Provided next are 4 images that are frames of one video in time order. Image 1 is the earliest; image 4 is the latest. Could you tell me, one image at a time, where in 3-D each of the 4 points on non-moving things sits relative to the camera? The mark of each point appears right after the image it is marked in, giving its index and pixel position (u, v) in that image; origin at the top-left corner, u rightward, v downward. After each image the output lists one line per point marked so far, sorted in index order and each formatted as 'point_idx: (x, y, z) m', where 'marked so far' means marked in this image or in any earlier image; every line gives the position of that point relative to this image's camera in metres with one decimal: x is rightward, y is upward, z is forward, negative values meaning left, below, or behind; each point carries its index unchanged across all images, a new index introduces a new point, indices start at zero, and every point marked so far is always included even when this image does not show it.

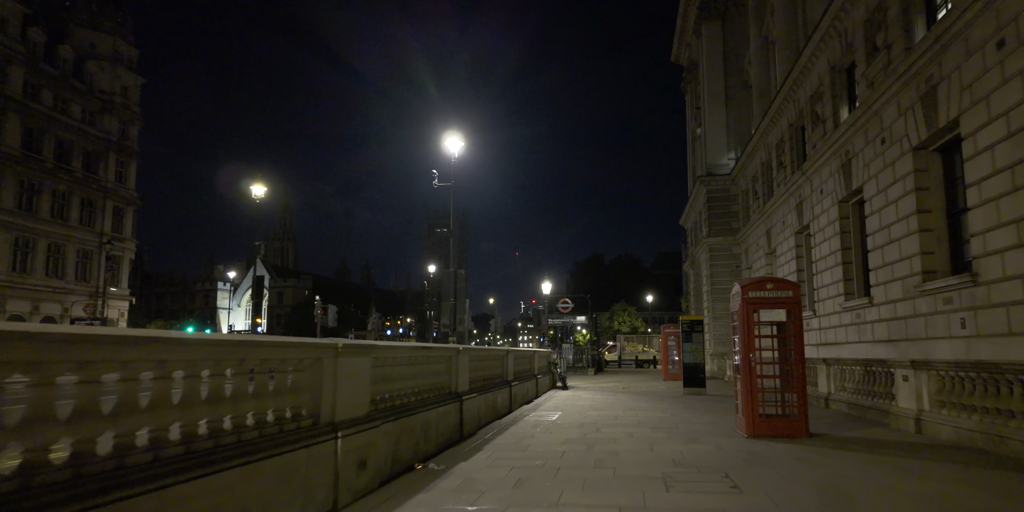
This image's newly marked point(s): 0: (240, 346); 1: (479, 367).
0: (-2.4, -0.8, +5.2) m
1: (-0.8, -2.5, +13.0) m
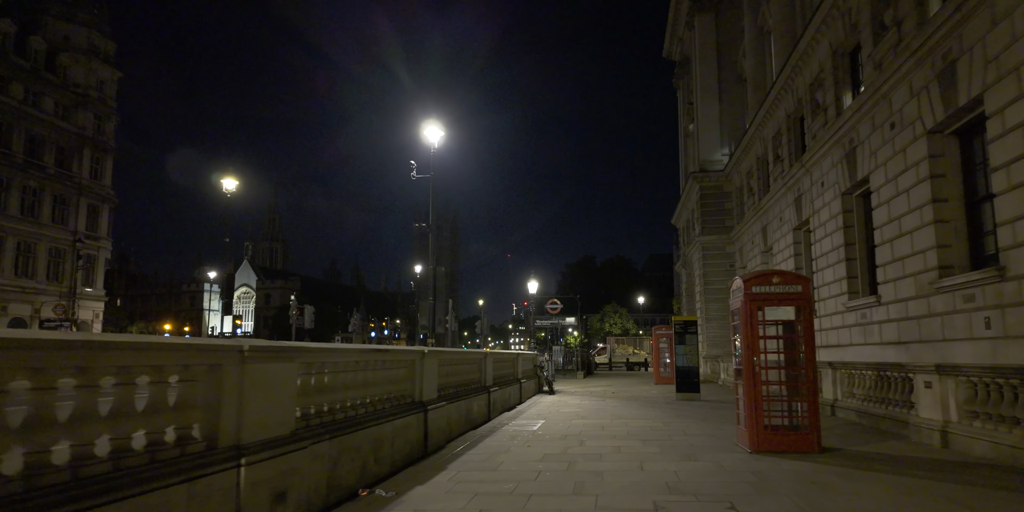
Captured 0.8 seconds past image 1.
0: (-2.7, -0.6, +3.8) m
1: (-1.2, -2.3, +11.7) m
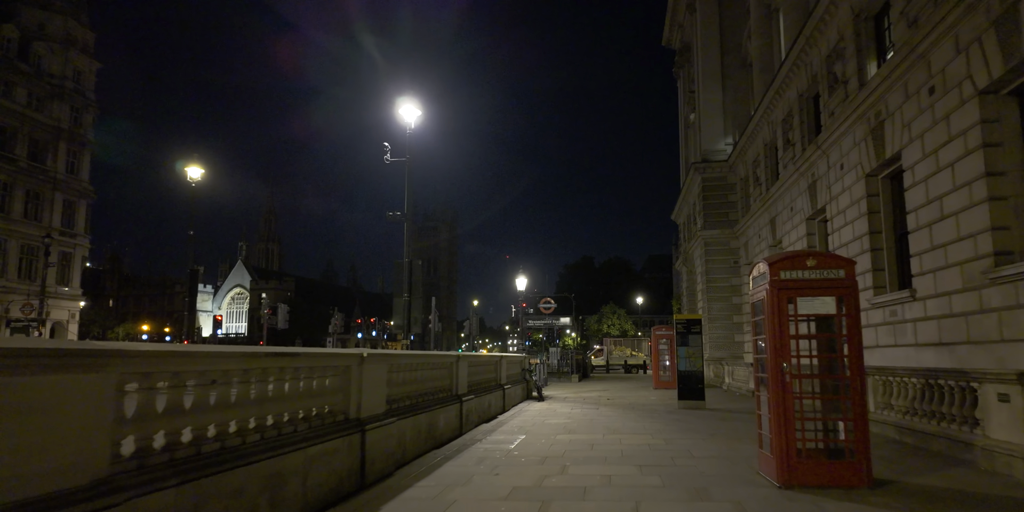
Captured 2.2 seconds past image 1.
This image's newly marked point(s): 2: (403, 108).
0: (-3.2, -0.3, +1.8) m
1: (-1.7, -2.0, +9.7) m
2: (-3.6, +4.8, +19.1) m
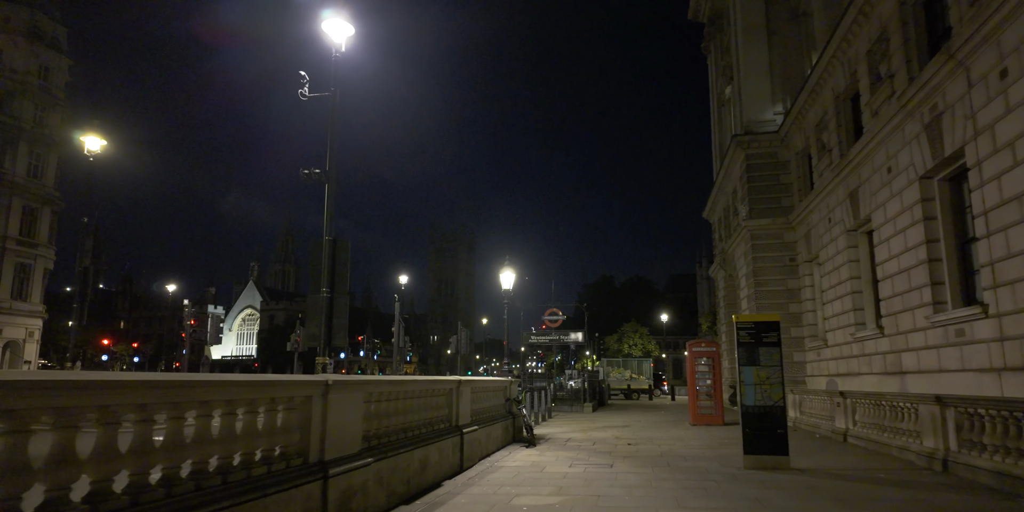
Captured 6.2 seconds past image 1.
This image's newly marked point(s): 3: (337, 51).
0: (-4.4, +0.9, -4.3) m
1: (-2.7, -1.2, +3.5) m
2: (-4.2, +5.3, +13.3) m
3: (-4.0, +4.7, +13.4) m
